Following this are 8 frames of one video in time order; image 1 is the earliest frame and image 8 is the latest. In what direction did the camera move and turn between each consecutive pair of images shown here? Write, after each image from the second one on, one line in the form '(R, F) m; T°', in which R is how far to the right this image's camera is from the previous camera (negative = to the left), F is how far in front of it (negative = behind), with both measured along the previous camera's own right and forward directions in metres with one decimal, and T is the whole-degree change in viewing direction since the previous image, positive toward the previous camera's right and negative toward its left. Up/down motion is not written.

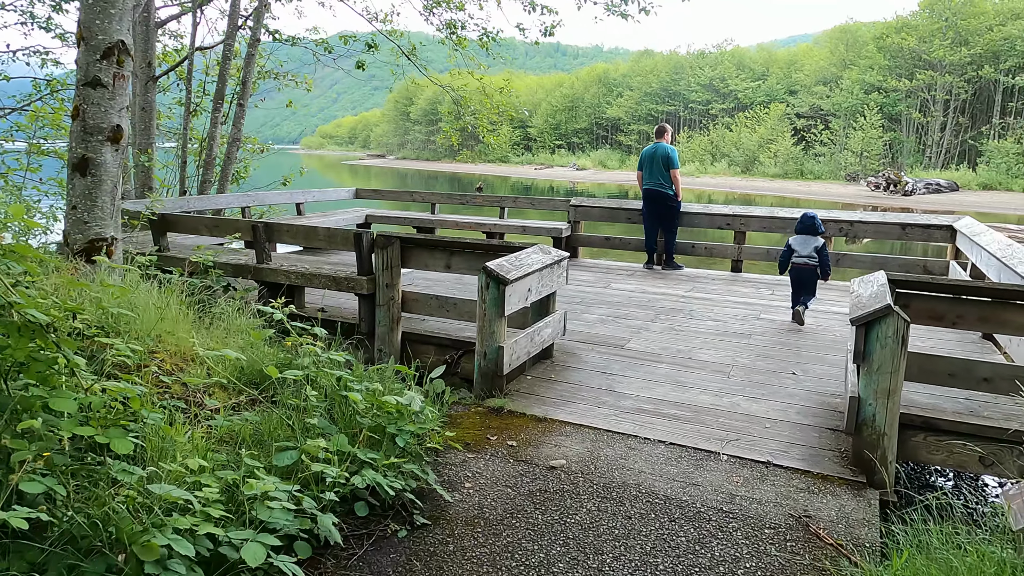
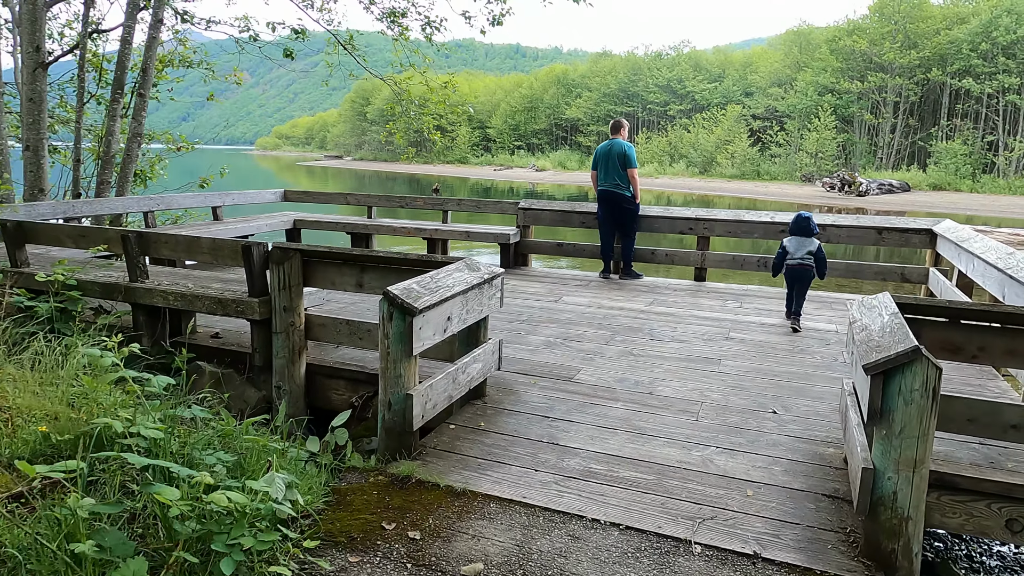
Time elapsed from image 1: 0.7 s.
(+0.2, +0.7) m; +3°
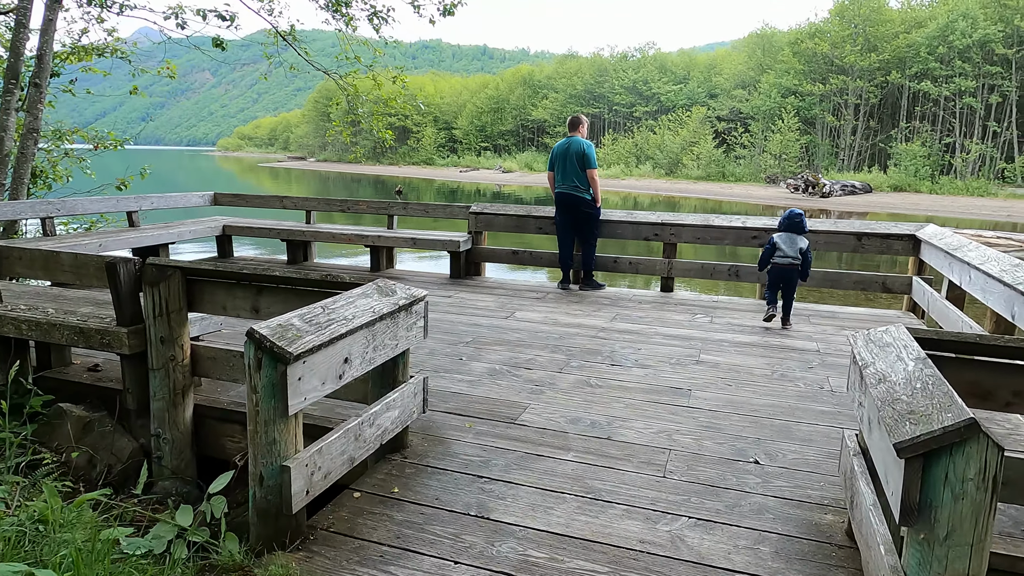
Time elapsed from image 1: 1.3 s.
(+0.2, +0.6) m; +3°
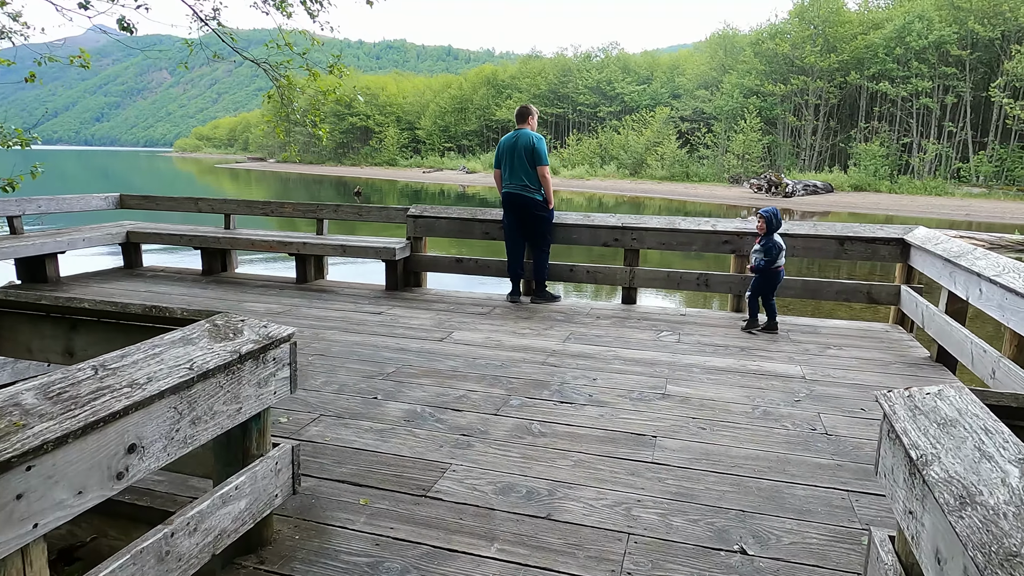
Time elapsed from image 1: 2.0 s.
(+0.2, +0.7) m; +3°
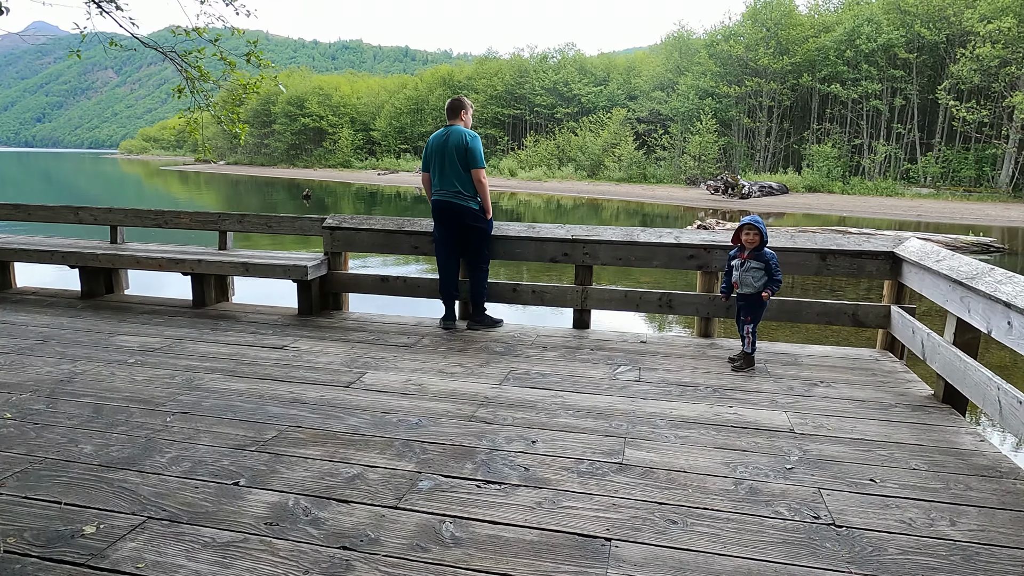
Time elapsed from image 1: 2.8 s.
(+0.2, +0.7) m; +3°
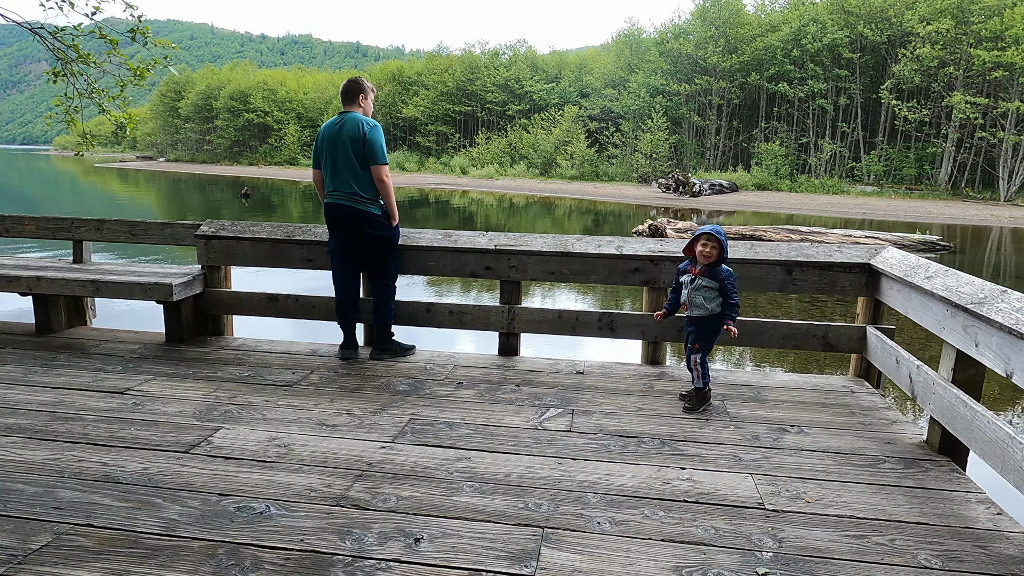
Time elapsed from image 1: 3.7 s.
(+0.2, +0.7) m; +4°
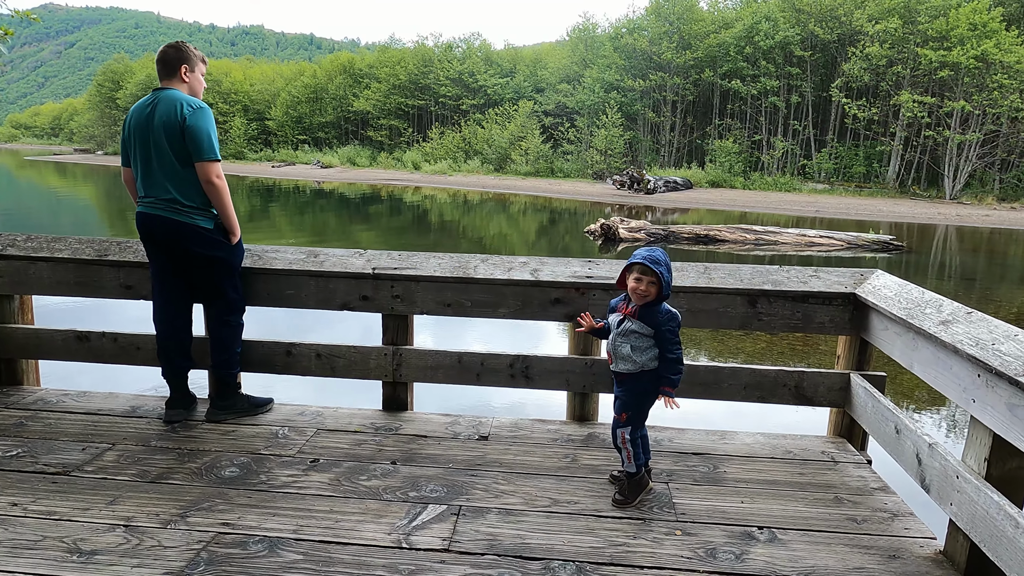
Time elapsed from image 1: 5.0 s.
(+0.3, +0.9) m; +4°
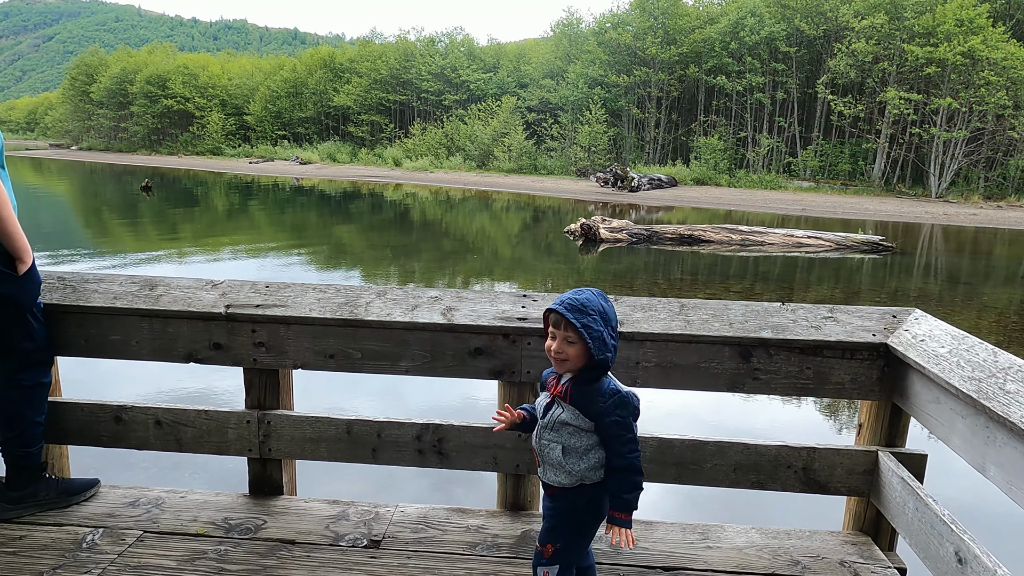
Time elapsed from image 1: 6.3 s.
(+0.2, +0.7) m; +1°
